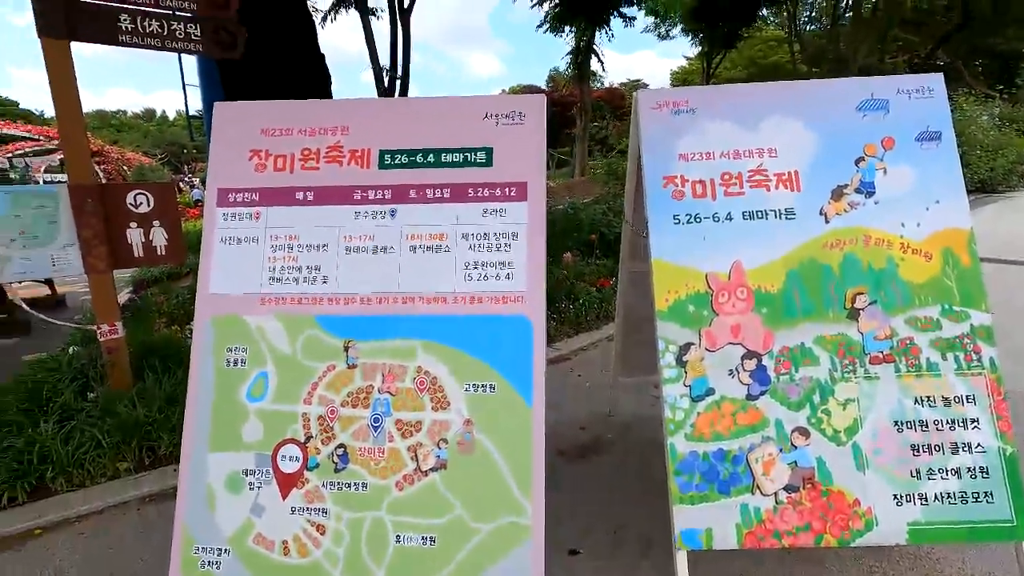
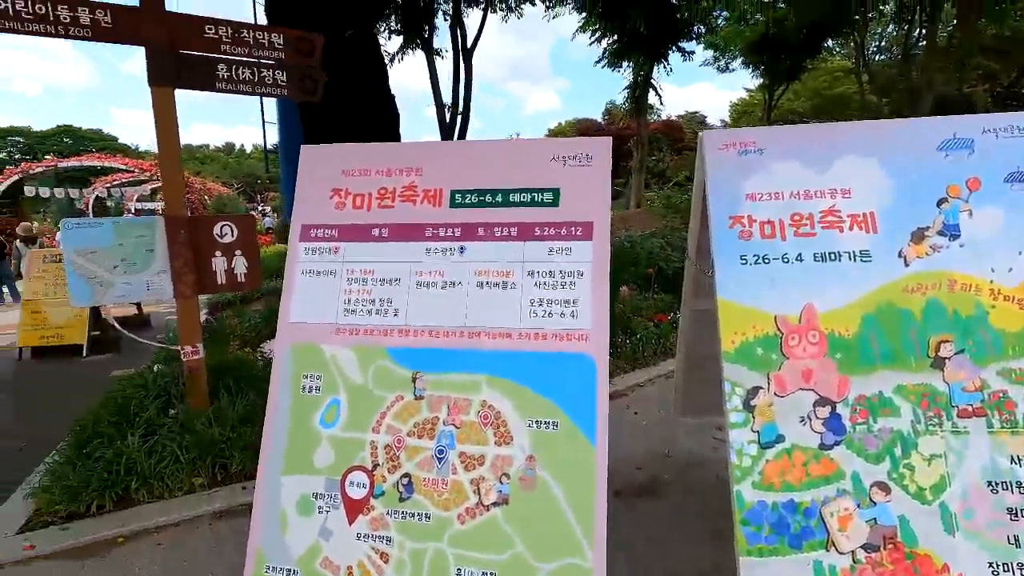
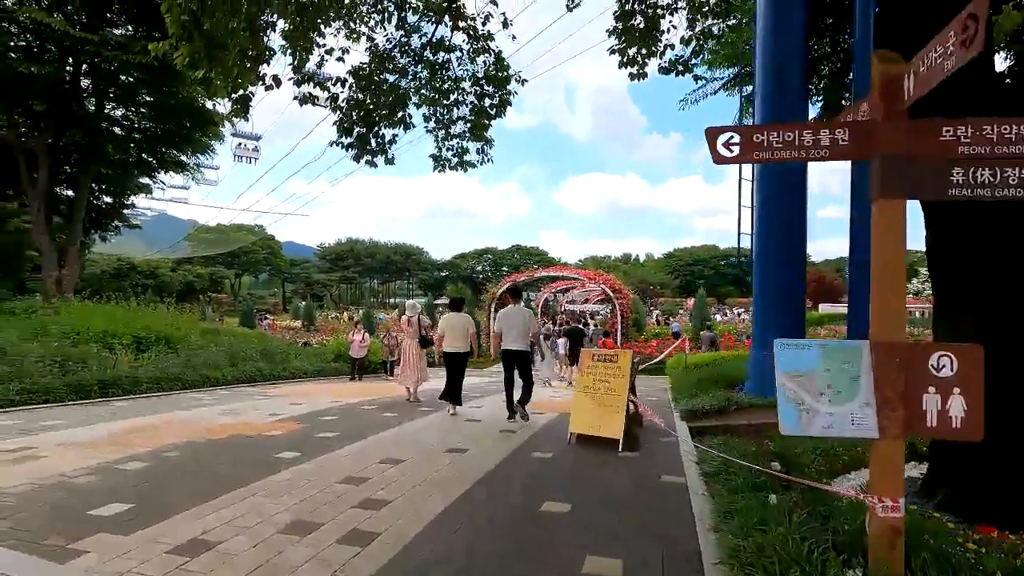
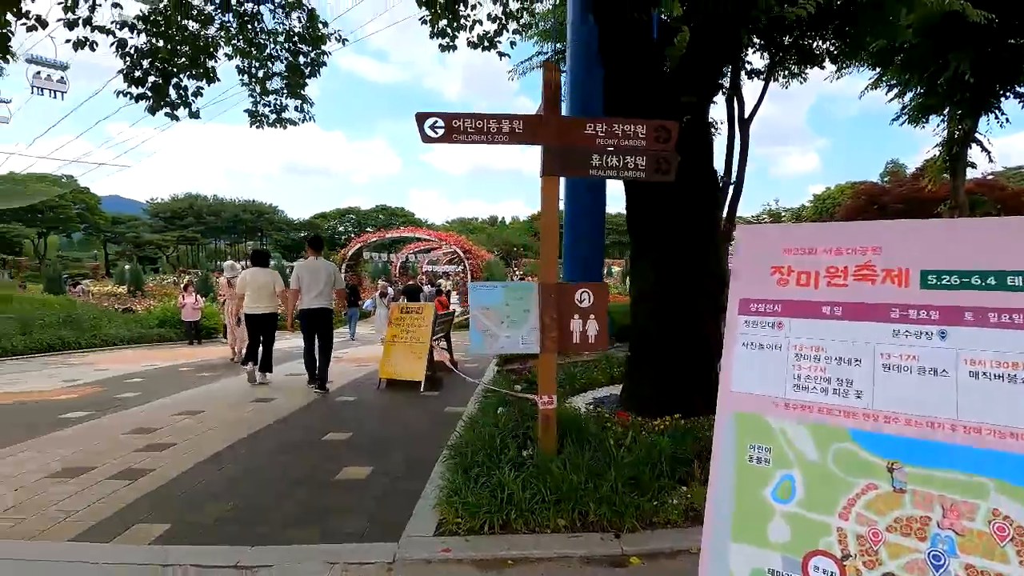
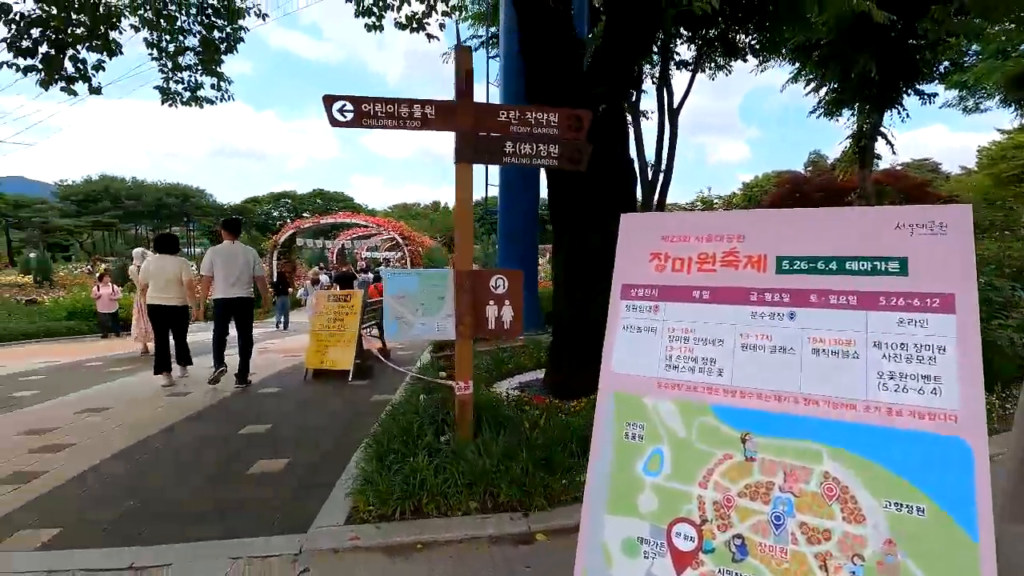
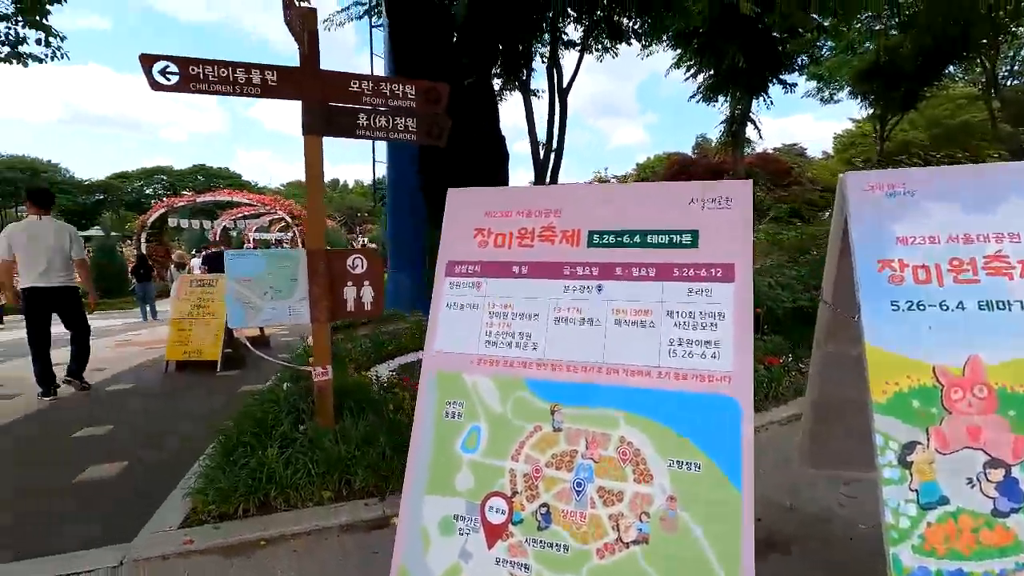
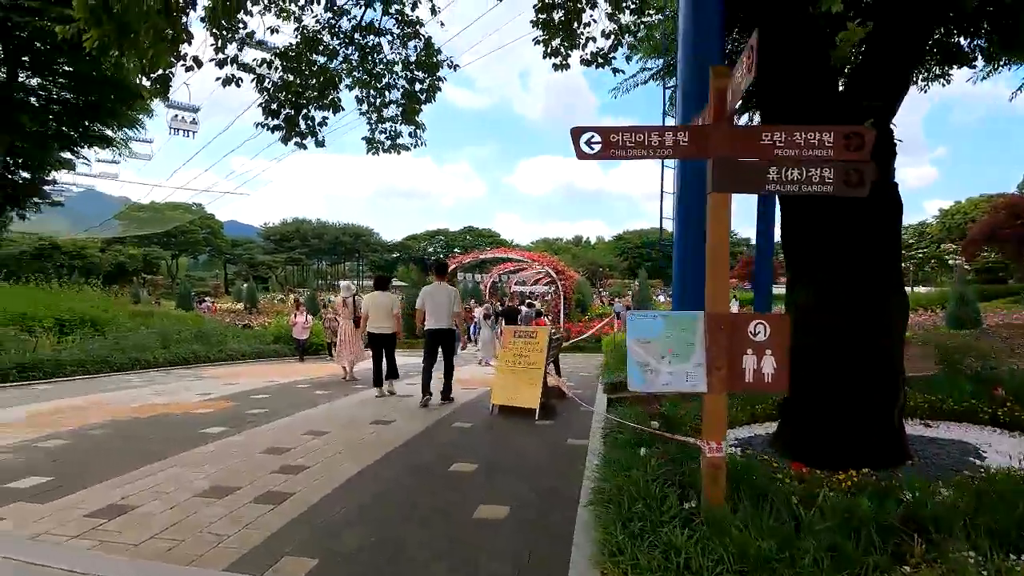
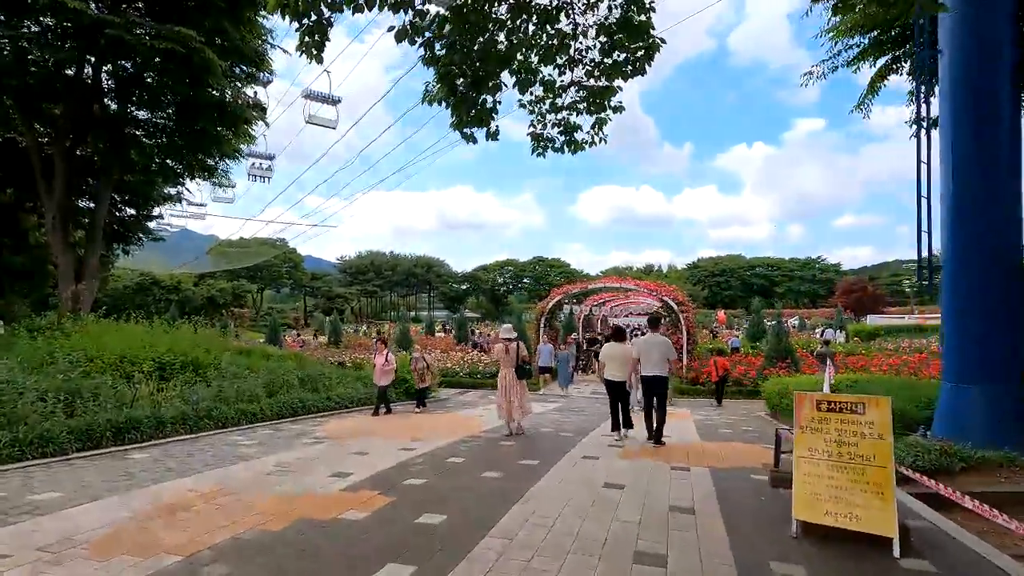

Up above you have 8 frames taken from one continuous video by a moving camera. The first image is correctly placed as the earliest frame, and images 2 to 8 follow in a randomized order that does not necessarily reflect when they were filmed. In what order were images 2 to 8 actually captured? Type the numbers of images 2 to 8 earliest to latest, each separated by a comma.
2, 6, 5, 4, 7, 3, 8
